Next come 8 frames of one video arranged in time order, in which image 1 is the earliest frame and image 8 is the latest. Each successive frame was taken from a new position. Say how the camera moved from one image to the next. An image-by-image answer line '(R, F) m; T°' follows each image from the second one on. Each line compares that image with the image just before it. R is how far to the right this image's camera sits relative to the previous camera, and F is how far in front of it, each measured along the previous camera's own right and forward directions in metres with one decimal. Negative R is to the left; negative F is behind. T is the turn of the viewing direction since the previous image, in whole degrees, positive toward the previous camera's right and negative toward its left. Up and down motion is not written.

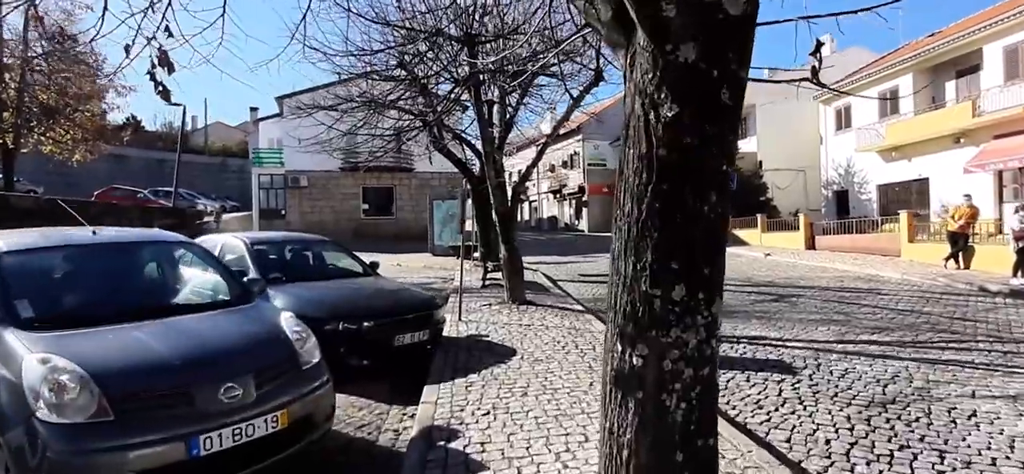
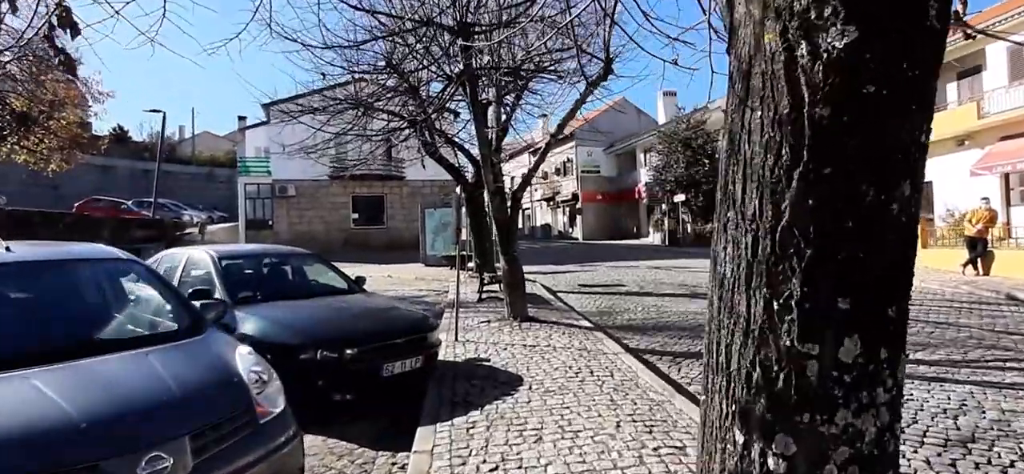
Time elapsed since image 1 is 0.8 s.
(-0.1, +0.8) m; +1°
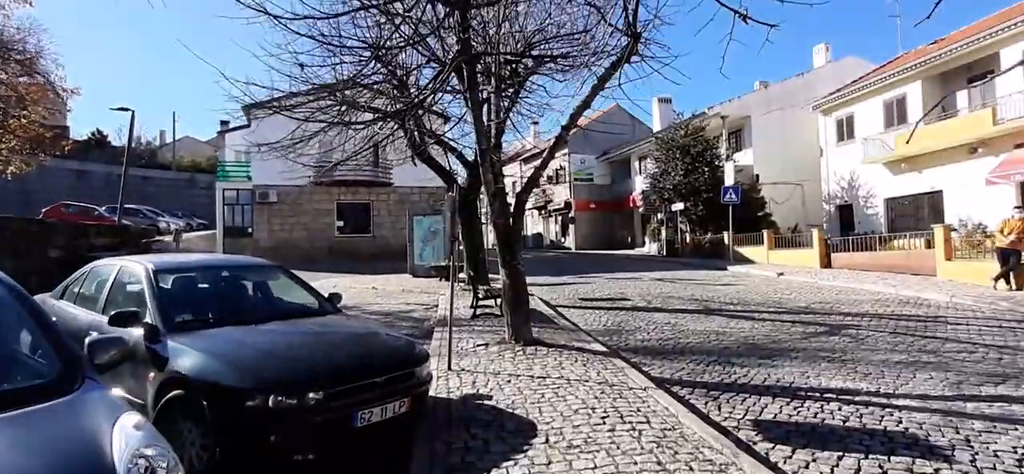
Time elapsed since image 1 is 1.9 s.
(-0.2, +1.2) m; +1°
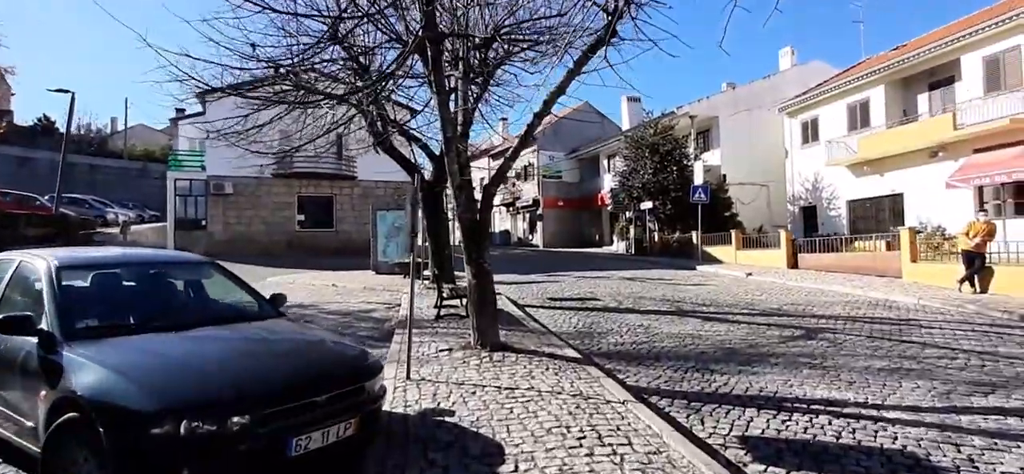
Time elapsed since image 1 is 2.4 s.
(0.0, +0.6) m; +3°
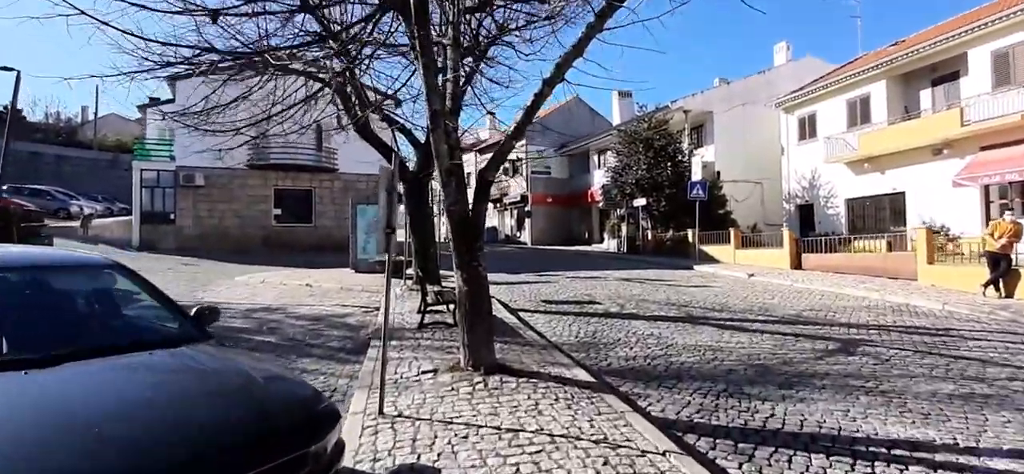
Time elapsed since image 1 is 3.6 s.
(-0.2, +1.2) m; +2°
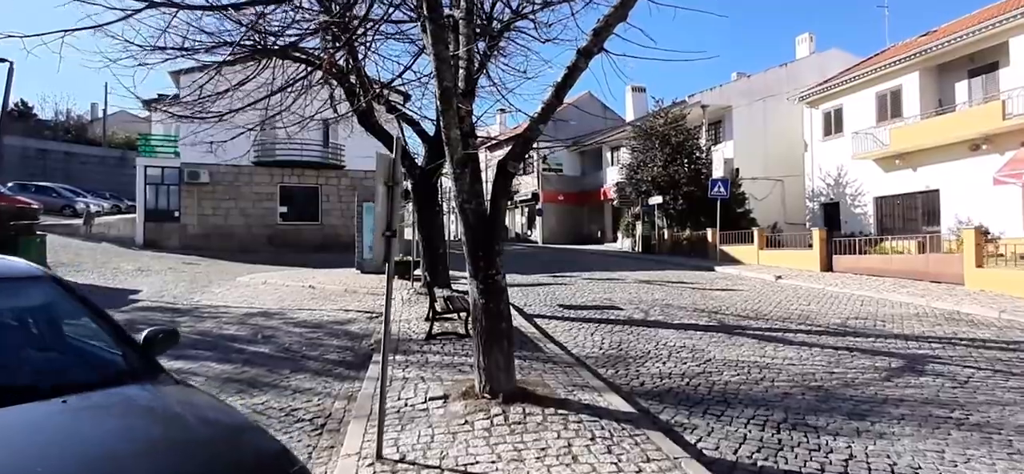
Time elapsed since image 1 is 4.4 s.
(-0.1, +0.9) m; -1°
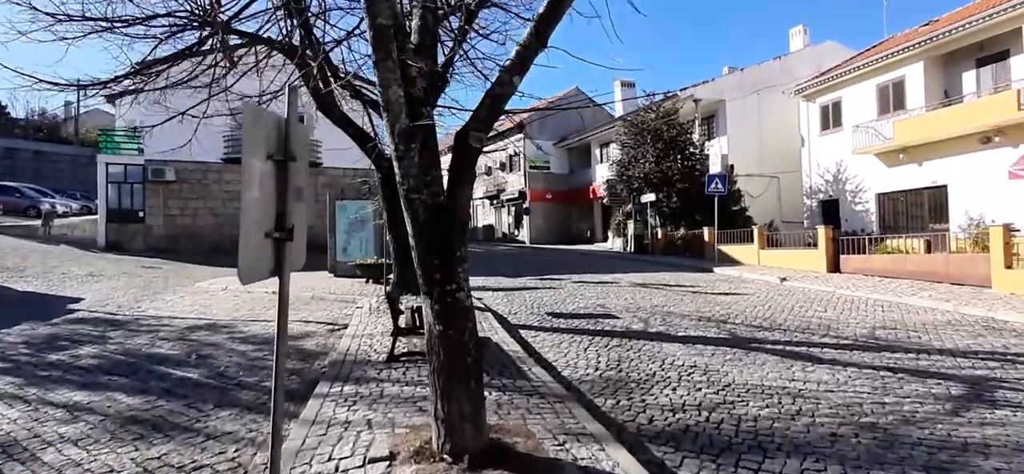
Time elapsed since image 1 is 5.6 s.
(+0.1, +1.3) m; +1°
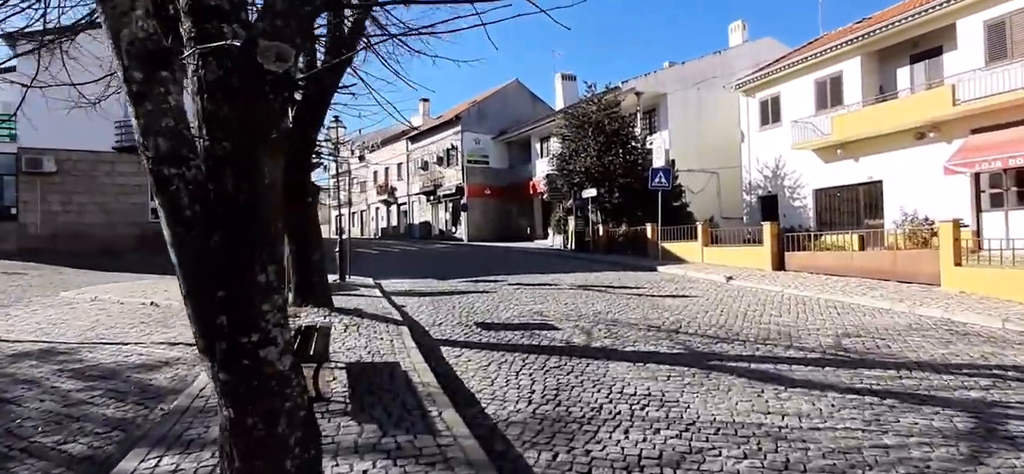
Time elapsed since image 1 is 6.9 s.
(+0.3, +1.5) m; +6°
